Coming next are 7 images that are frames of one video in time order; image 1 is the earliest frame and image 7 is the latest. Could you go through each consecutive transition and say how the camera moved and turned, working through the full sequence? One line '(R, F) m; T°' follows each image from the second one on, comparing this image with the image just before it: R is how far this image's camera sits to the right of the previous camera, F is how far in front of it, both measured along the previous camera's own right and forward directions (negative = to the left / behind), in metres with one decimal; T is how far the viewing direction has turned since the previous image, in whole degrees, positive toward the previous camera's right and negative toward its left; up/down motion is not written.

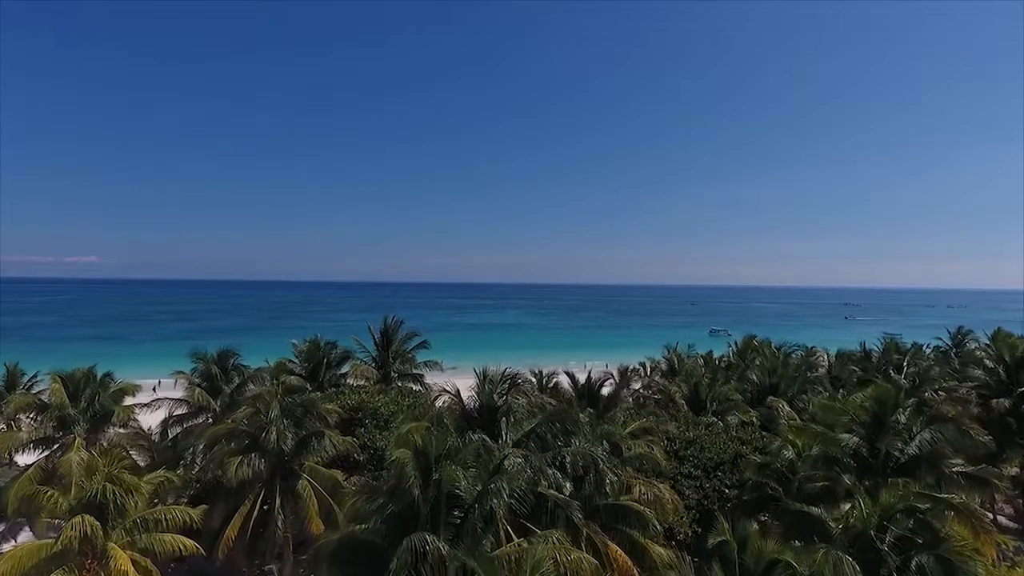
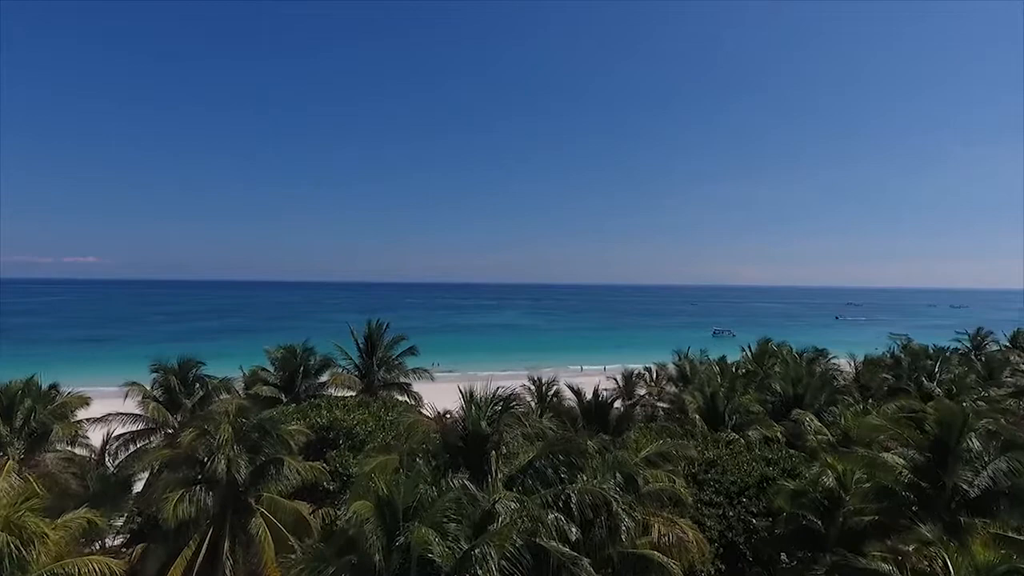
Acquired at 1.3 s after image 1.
(+0.1, +2.0) m; 0°
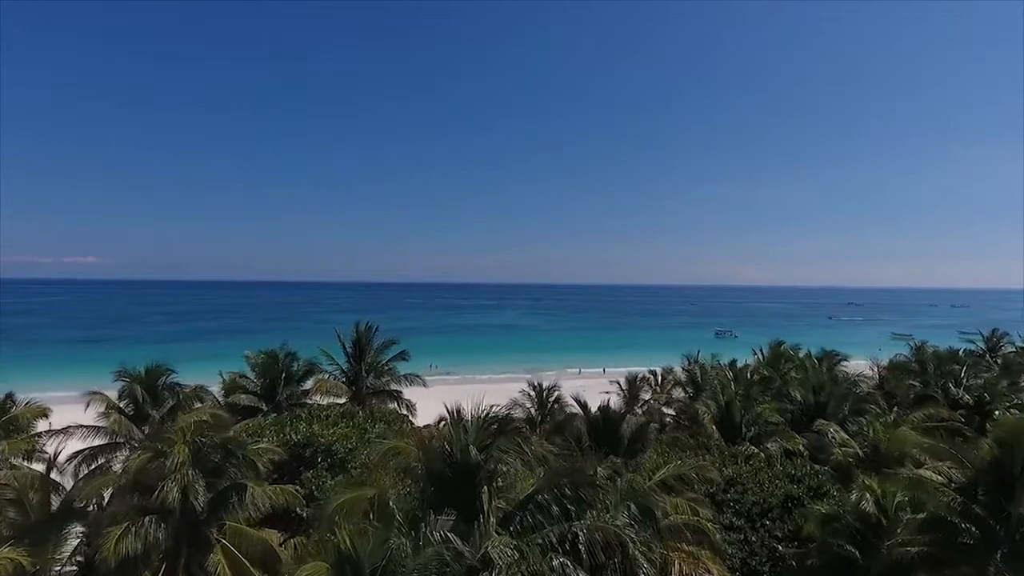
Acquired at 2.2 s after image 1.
(0.0, +1.4) m; 0°
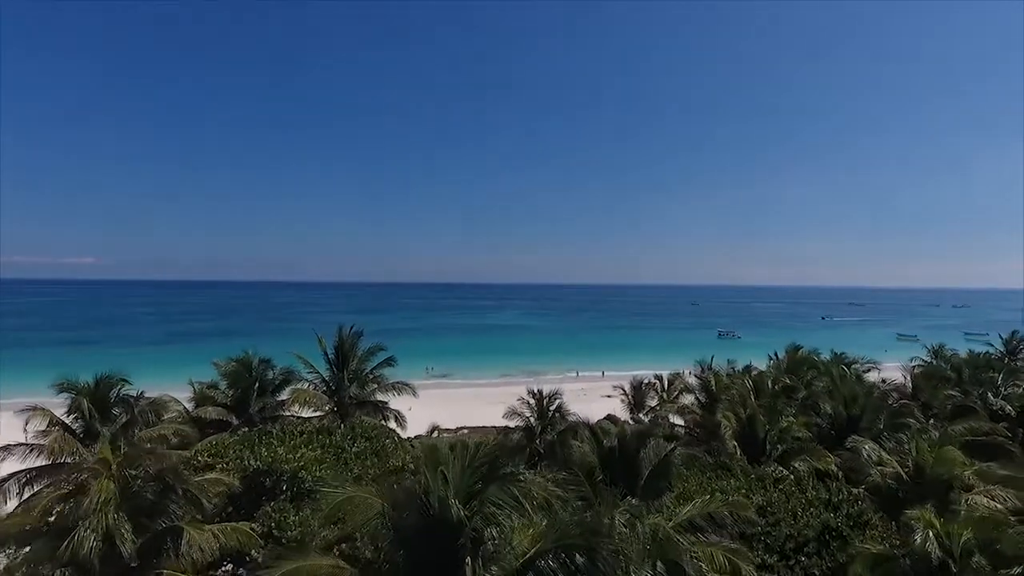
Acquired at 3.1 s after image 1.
(+0.1, +1.7) m; 0°
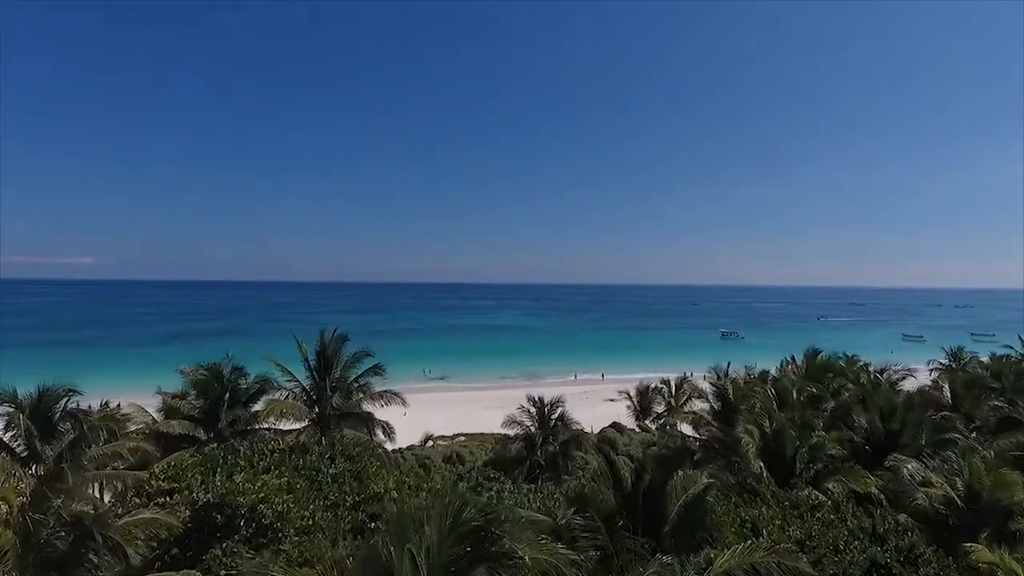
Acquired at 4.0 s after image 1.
(0.0, +1.6) m; 0°
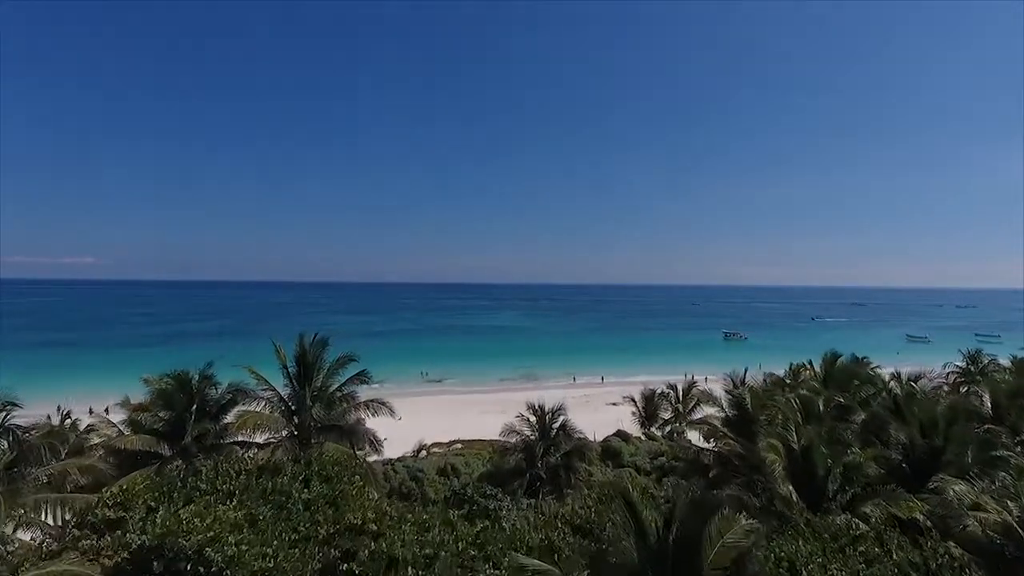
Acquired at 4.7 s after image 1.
(0.0, +1.4) m; 0°
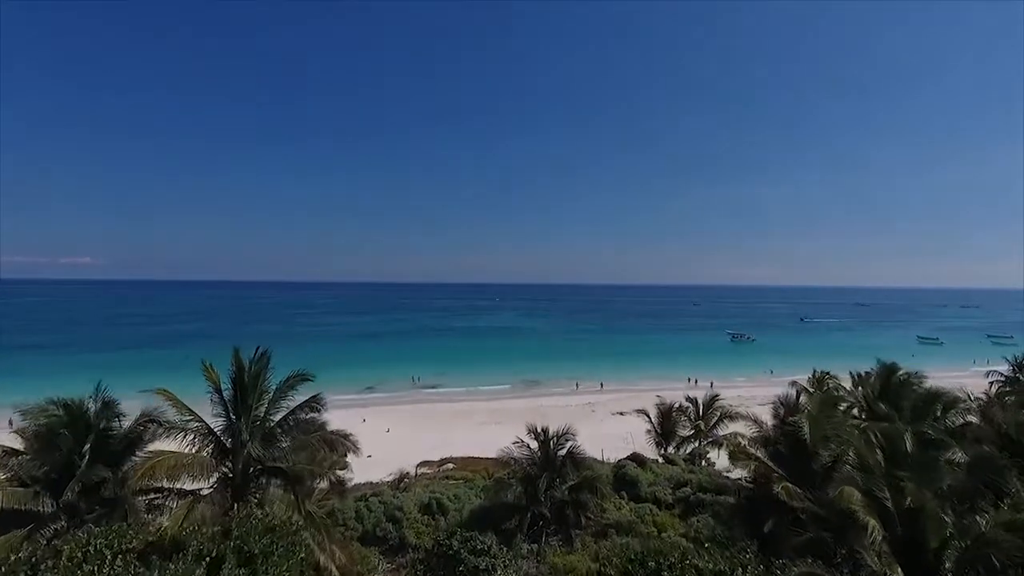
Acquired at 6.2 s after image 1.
(+0.1, +3.2) m; 0°
